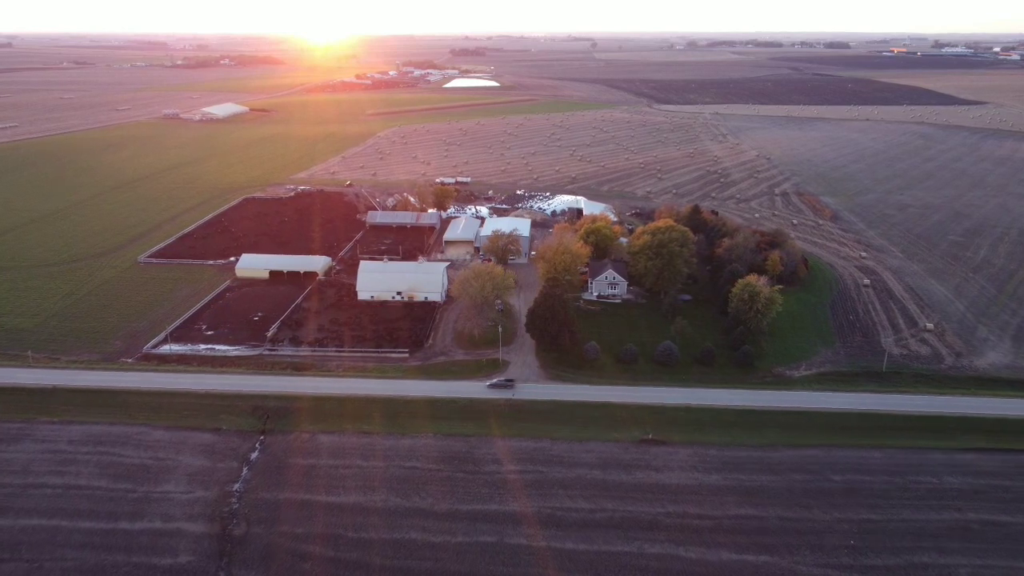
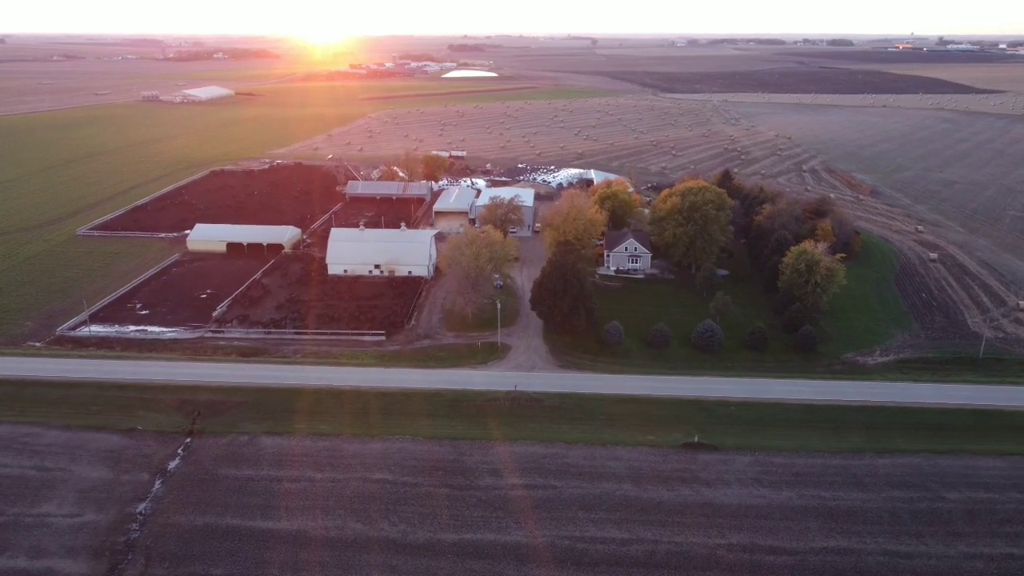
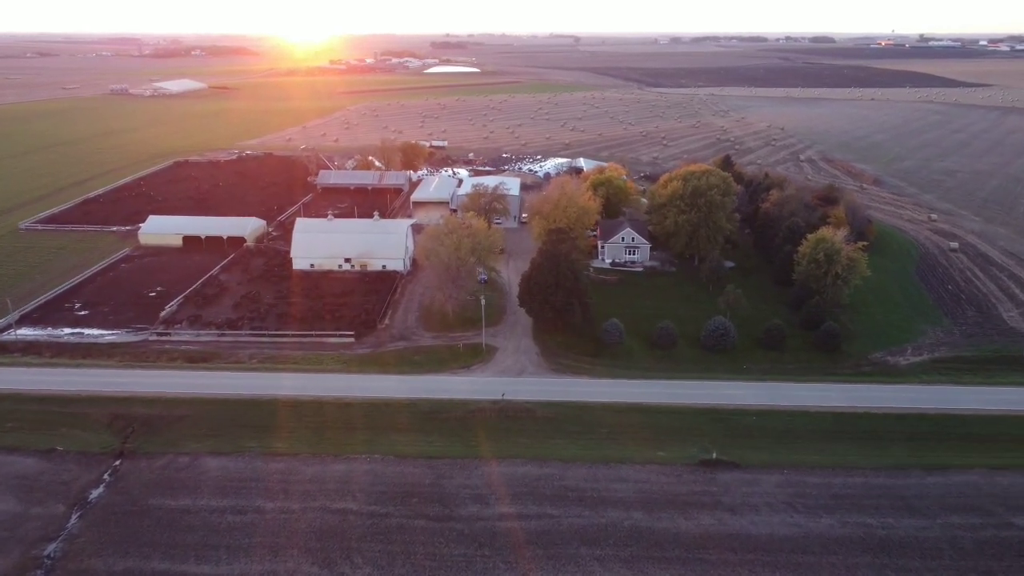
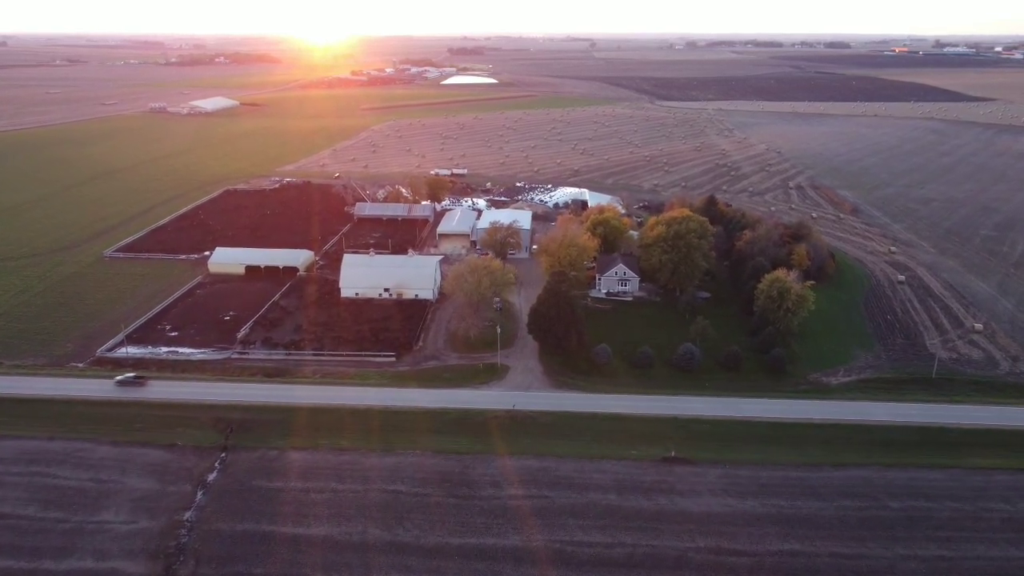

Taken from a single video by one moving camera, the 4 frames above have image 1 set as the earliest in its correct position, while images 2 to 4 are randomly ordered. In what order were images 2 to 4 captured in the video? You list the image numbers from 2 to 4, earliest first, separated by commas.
4, 2, 3
